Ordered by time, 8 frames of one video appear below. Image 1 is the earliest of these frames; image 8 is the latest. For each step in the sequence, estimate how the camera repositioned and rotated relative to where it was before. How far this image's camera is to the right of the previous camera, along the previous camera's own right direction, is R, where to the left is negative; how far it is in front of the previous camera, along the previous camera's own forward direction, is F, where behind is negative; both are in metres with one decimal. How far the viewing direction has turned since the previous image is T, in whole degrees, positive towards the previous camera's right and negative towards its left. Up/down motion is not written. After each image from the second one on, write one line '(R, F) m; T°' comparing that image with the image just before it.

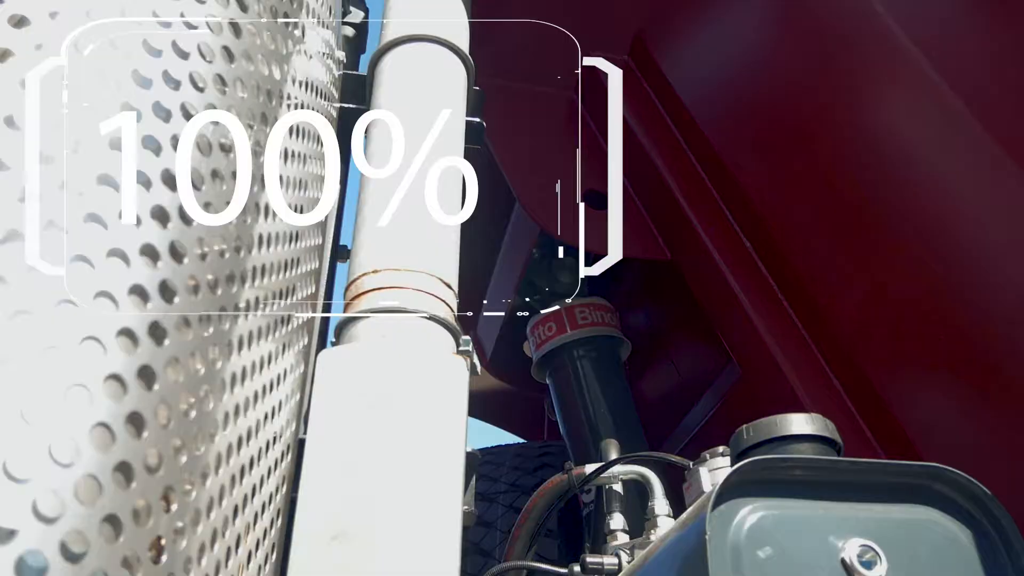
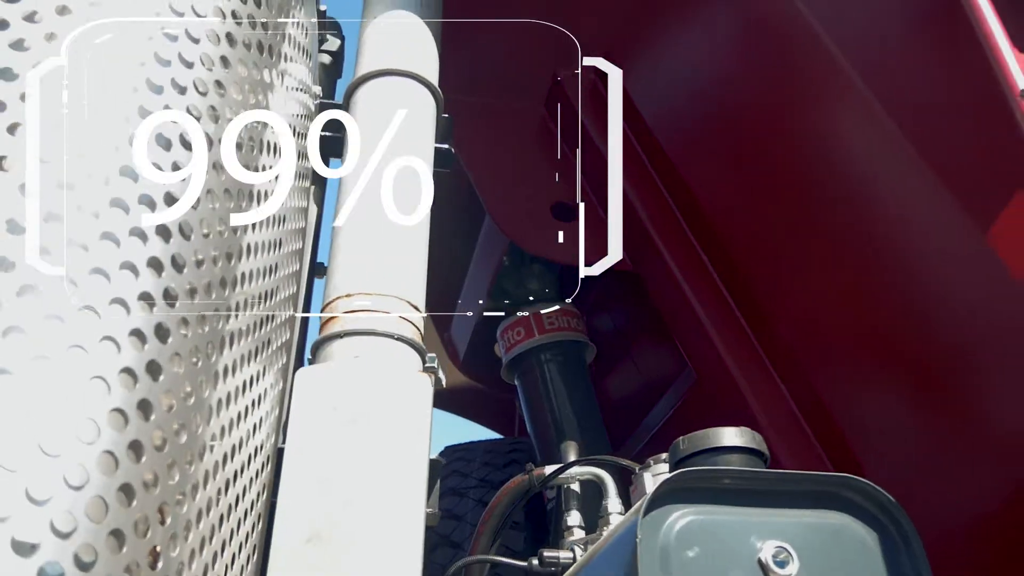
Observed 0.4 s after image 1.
(0.0, -0.1) m; +1°
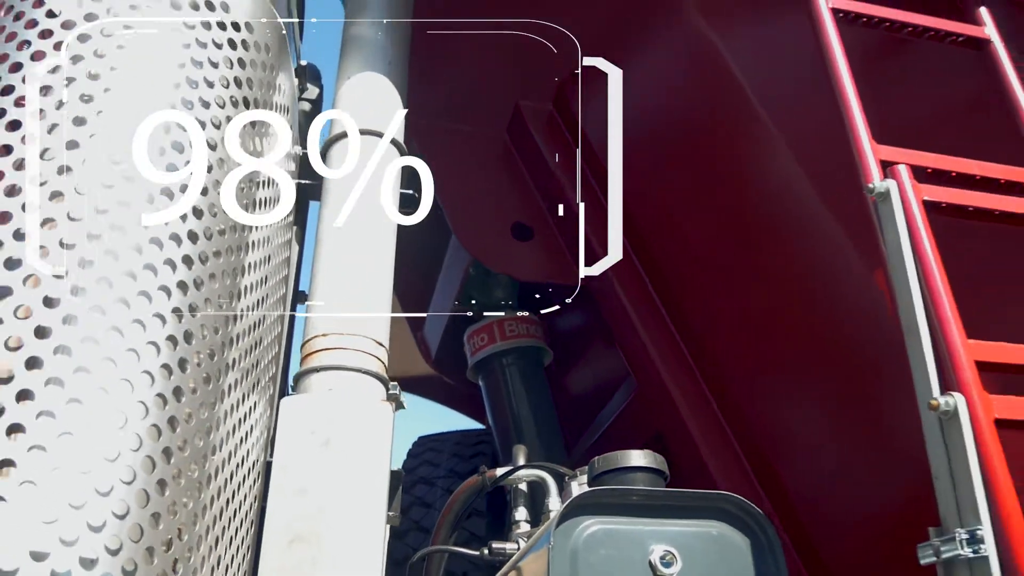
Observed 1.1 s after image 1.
(0.0, -0.2) m; +1°
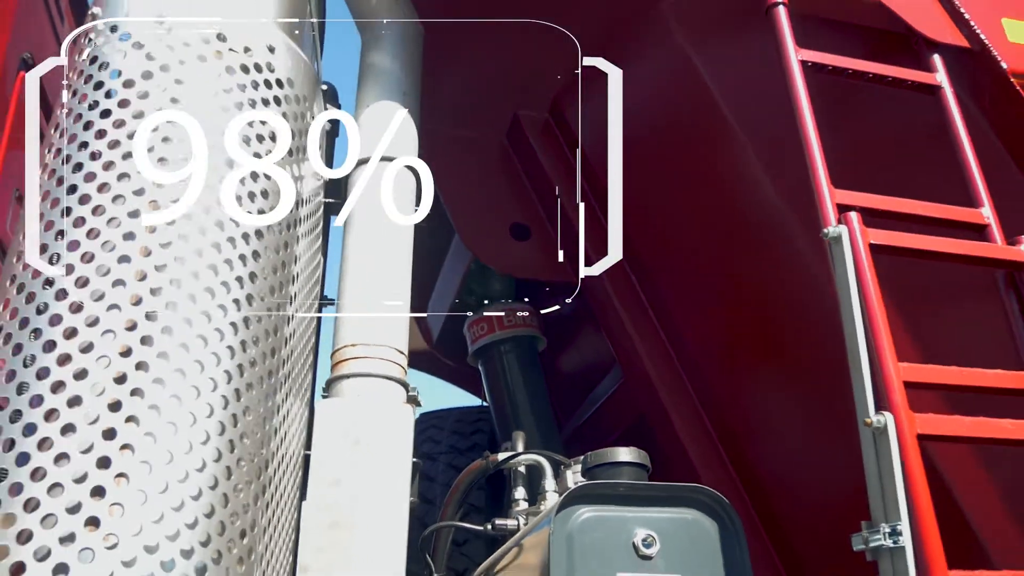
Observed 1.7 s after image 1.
(0.0, -0.2) m; +1°
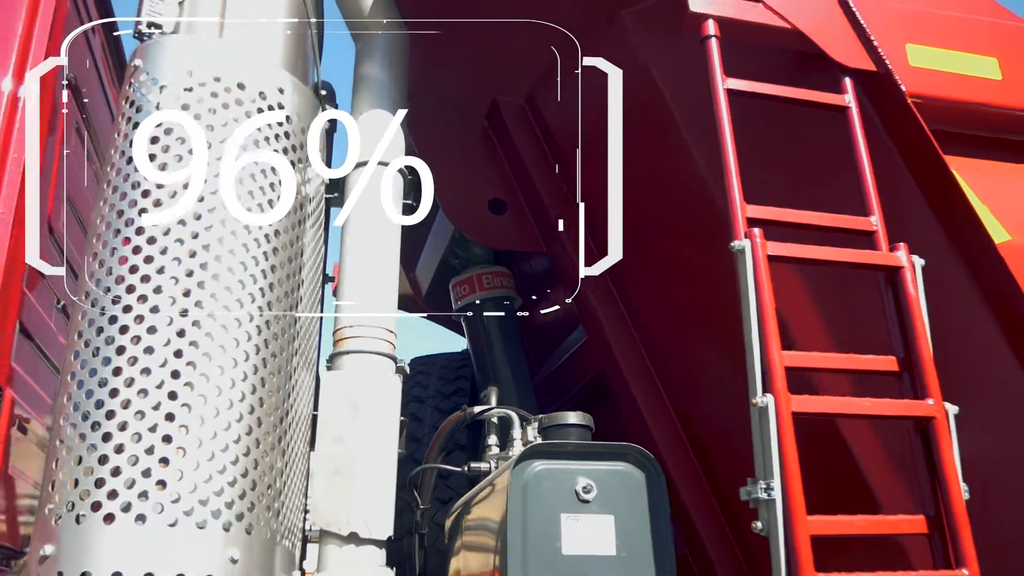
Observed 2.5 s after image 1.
(0.0, -0.3) m; 0°
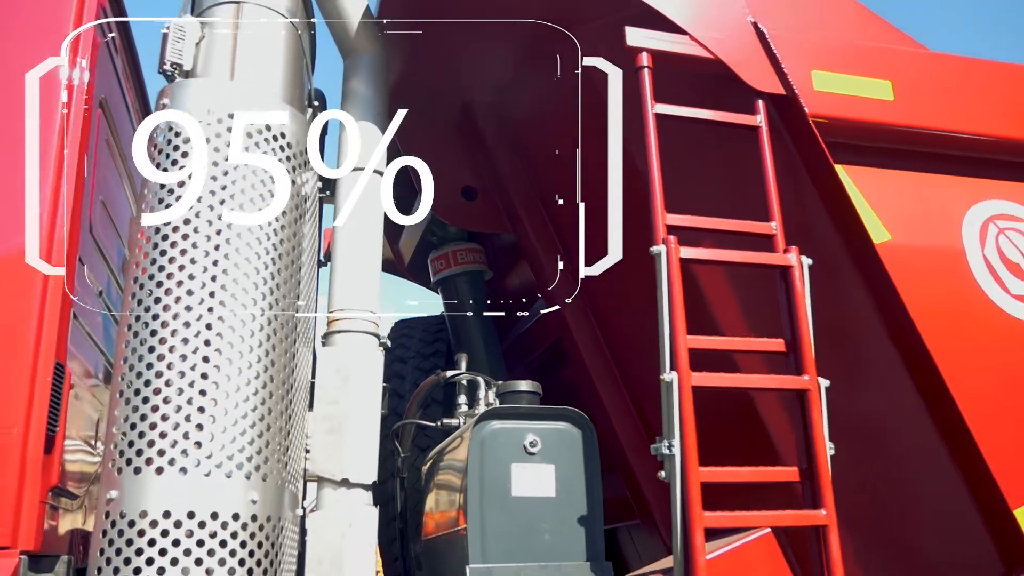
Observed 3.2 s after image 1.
(+0.1, -0.3) m; +1°
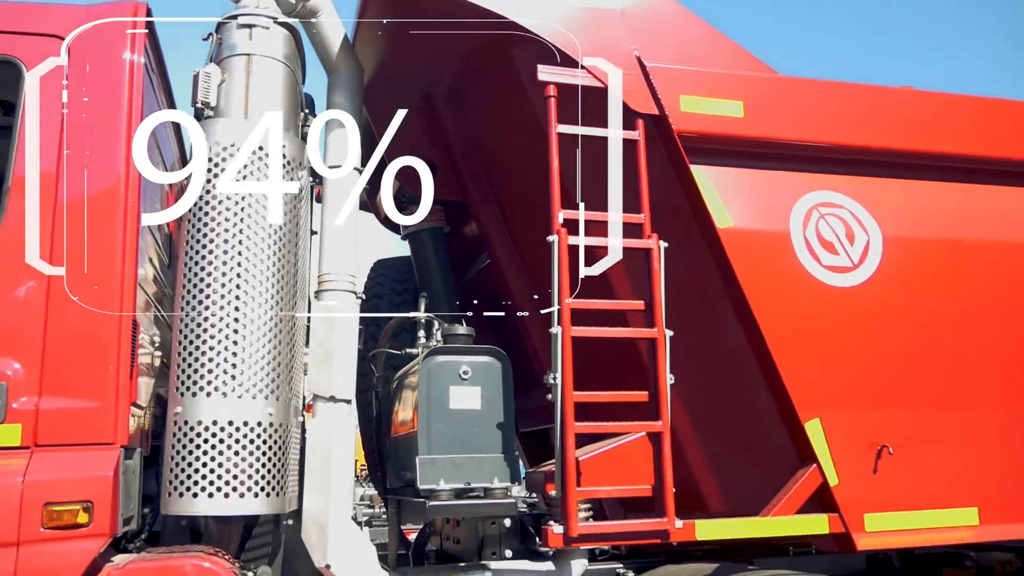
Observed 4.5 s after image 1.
(+0.2, -0.7) m; 0°
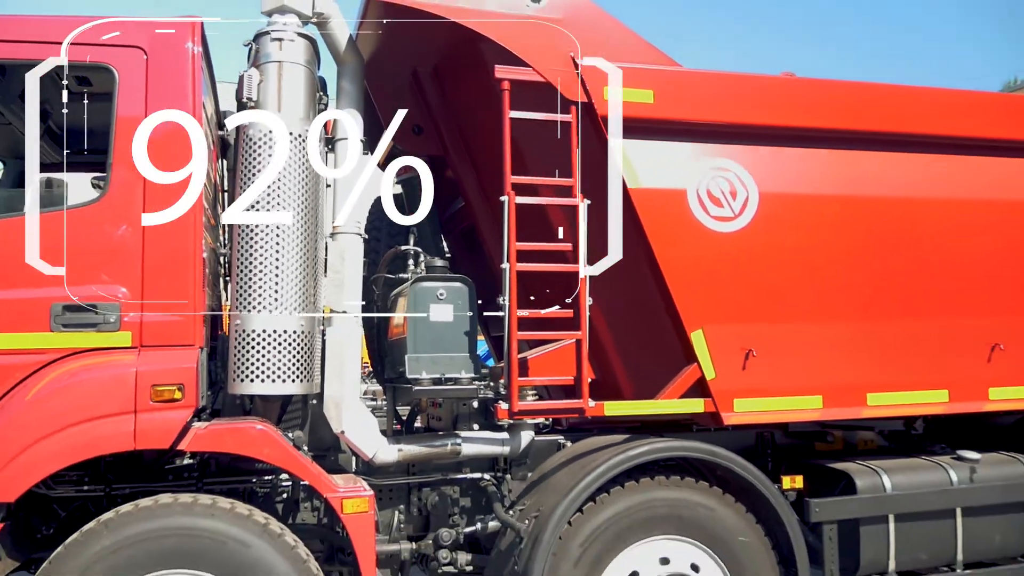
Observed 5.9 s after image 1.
(+0.1, -0.9) m; 0°
